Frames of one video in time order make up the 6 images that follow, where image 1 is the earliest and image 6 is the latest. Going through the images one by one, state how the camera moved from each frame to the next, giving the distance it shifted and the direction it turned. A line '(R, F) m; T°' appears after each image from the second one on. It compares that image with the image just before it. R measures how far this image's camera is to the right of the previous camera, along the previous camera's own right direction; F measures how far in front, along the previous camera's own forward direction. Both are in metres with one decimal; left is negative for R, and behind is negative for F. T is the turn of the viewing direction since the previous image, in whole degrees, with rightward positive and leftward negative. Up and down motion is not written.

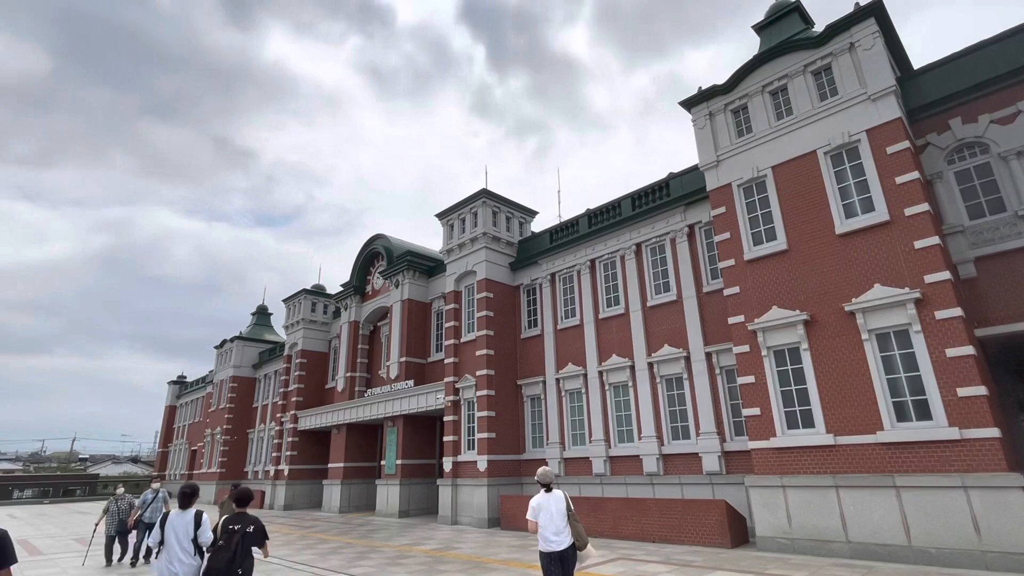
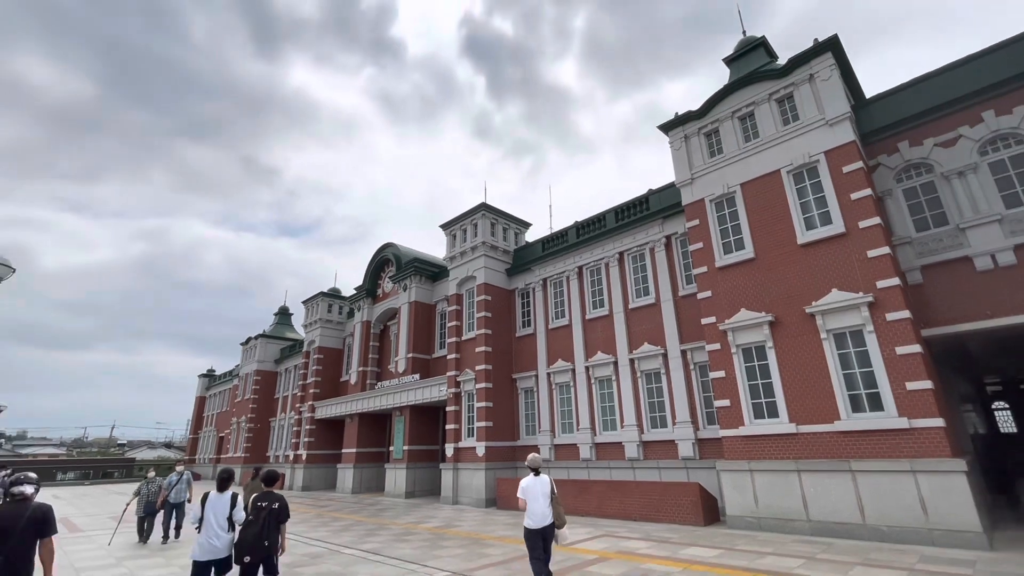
(+0.2, -1.2) m; 0°
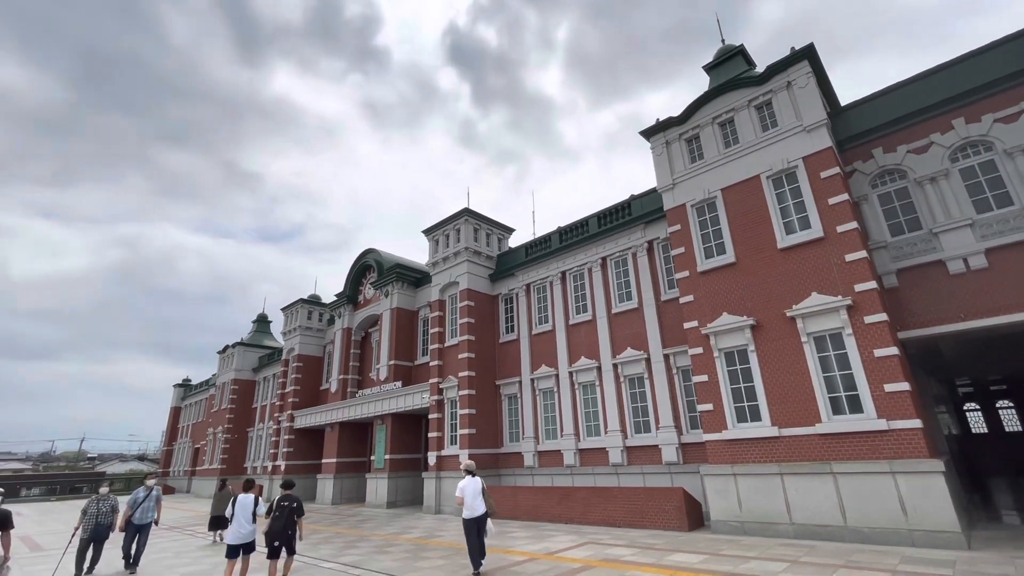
(0.0, +0.1) m; +2°
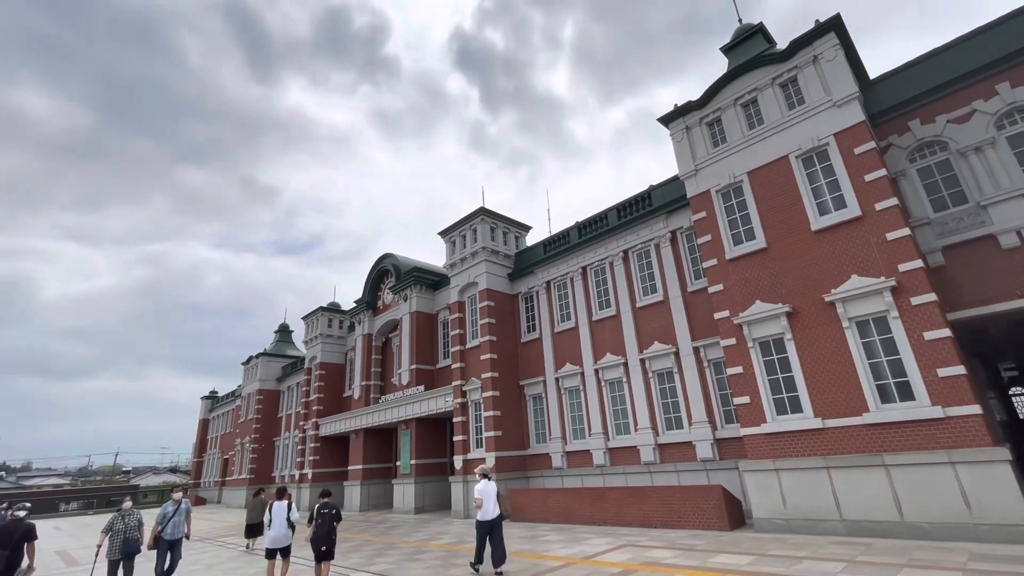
(-0.1, +0.3) m; -2°
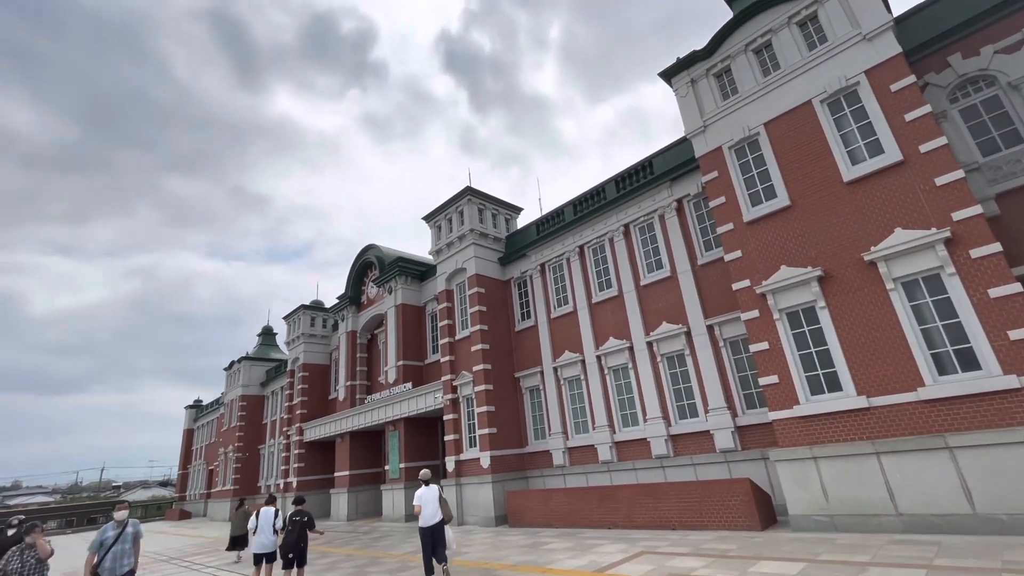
(+0.1, +1.5) m; +1°
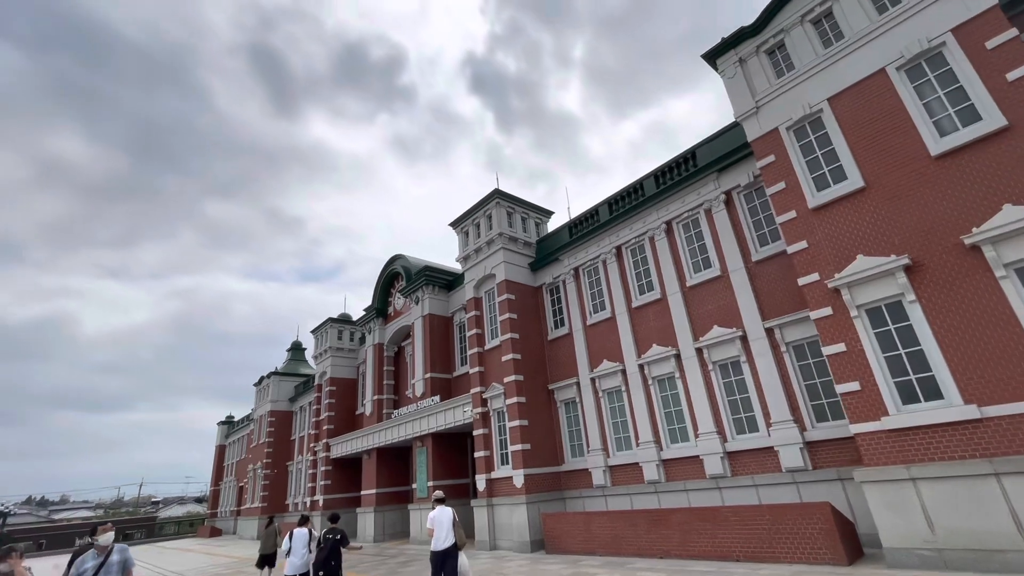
(-0.2, +1.0) m; -3°
